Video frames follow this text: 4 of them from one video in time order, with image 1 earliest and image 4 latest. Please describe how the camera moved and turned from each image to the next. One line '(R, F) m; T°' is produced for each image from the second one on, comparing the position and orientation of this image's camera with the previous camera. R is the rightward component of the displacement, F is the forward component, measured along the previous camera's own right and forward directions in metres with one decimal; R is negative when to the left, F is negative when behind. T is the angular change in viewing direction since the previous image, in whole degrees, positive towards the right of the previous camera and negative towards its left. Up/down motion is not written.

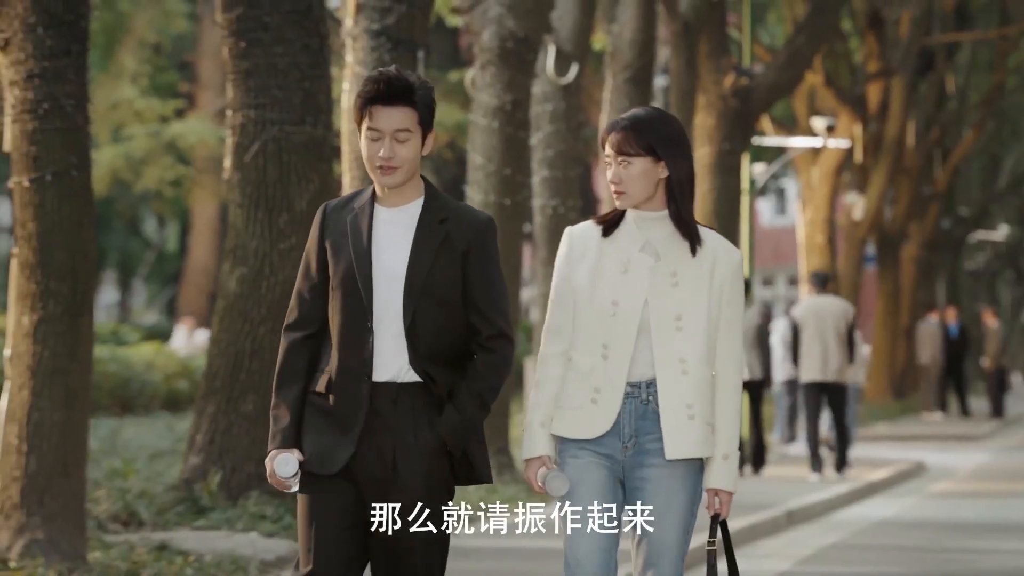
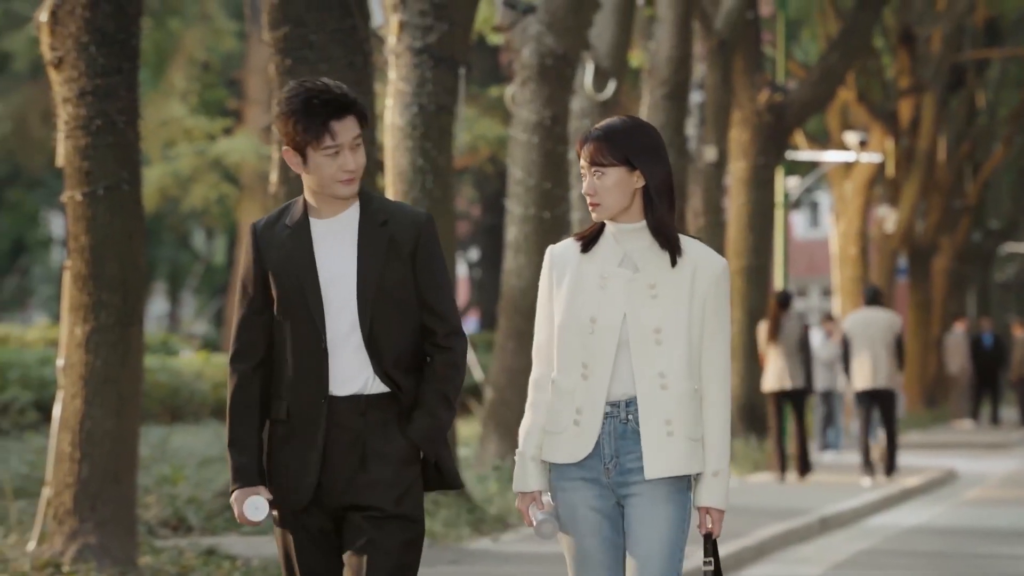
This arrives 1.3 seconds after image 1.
(0.0, -0.3) m; -1°
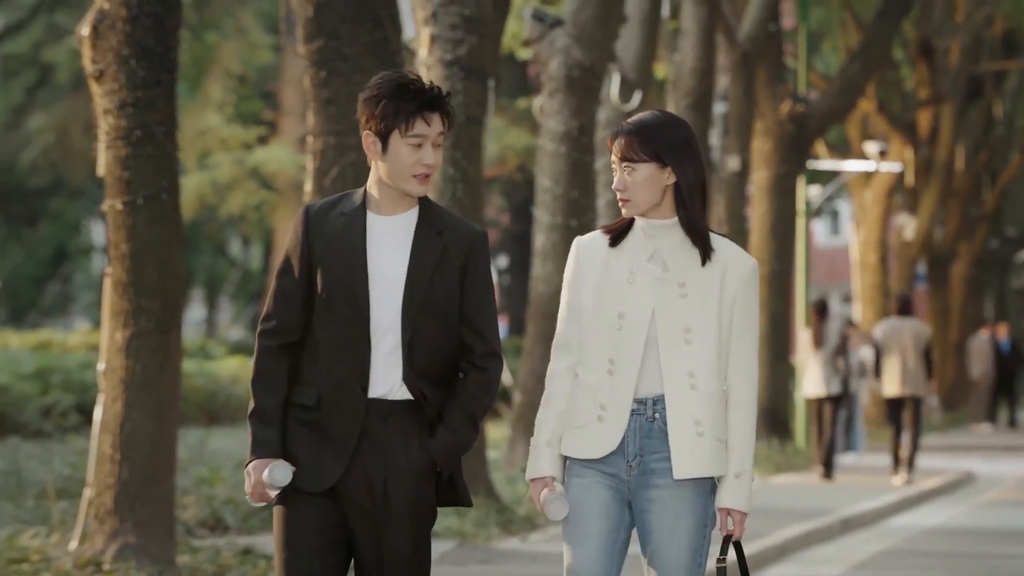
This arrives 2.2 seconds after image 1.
(0.0, -0.3) m; -1°
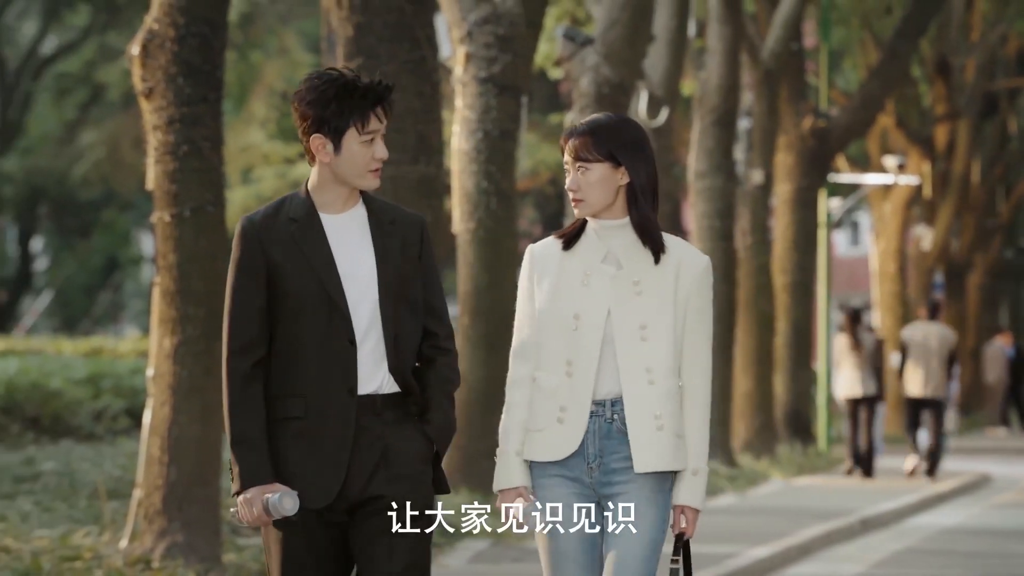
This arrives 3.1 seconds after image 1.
(-0.1, -0.5) m; -1°
